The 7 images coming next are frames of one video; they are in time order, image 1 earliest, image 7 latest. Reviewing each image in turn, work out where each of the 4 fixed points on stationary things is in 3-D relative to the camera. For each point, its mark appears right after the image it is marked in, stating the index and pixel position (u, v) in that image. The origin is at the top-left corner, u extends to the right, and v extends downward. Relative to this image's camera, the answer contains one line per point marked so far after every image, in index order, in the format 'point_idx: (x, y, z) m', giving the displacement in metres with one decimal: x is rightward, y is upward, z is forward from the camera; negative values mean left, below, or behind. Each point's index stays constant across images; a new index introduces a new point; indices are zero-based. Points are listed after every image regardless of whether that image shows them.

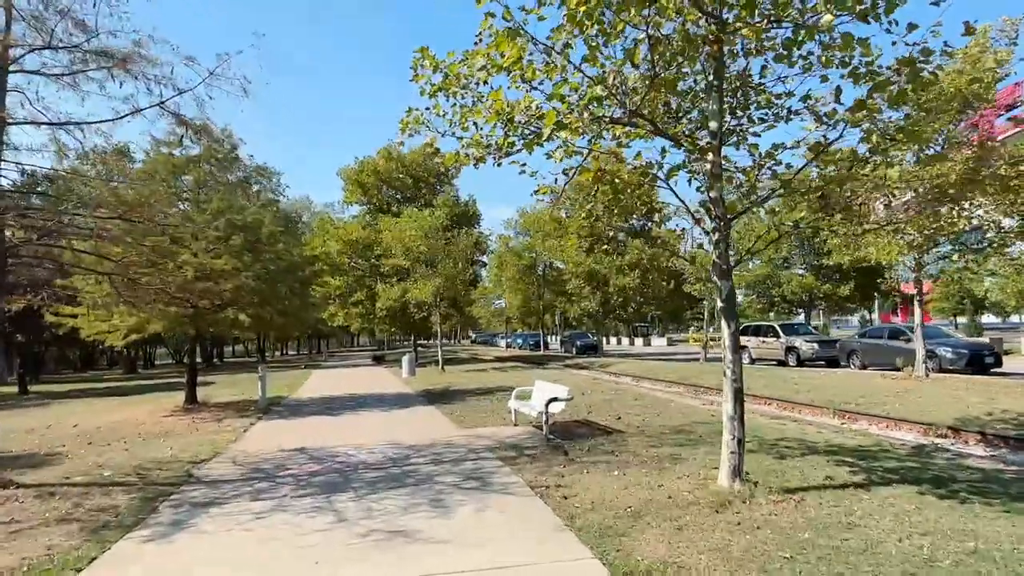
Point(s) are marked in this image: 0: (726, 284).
0: (+2.1, 0.0, +6.7) m
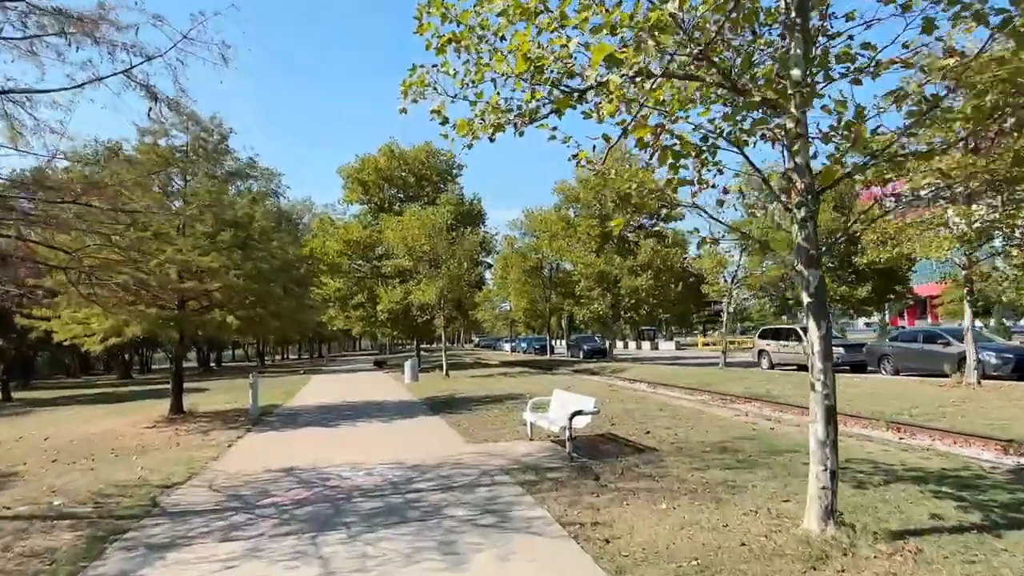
0: (+2.4, +0.1, +5.3) m
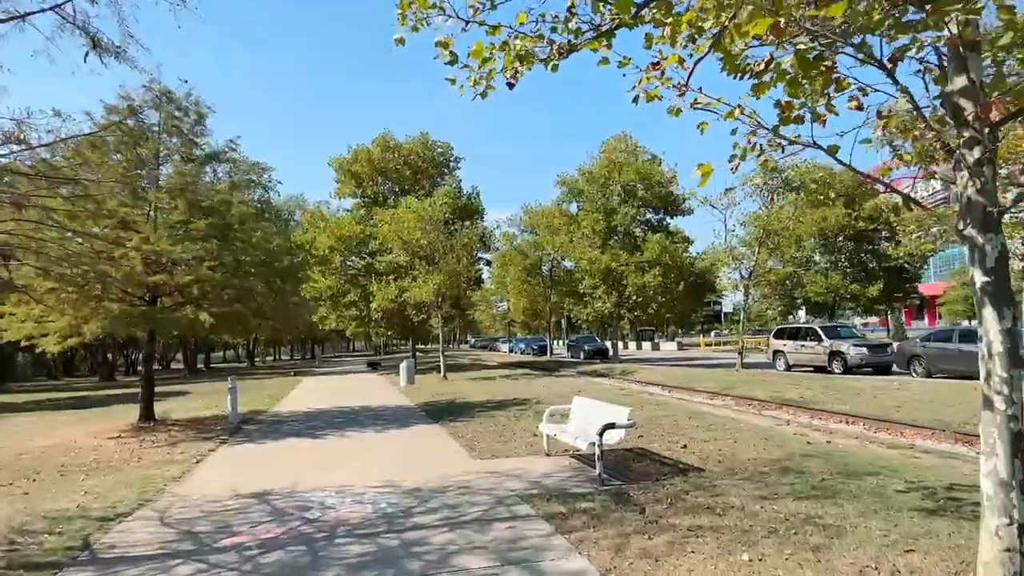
0: (+2.6, +0.3, +3.7) m
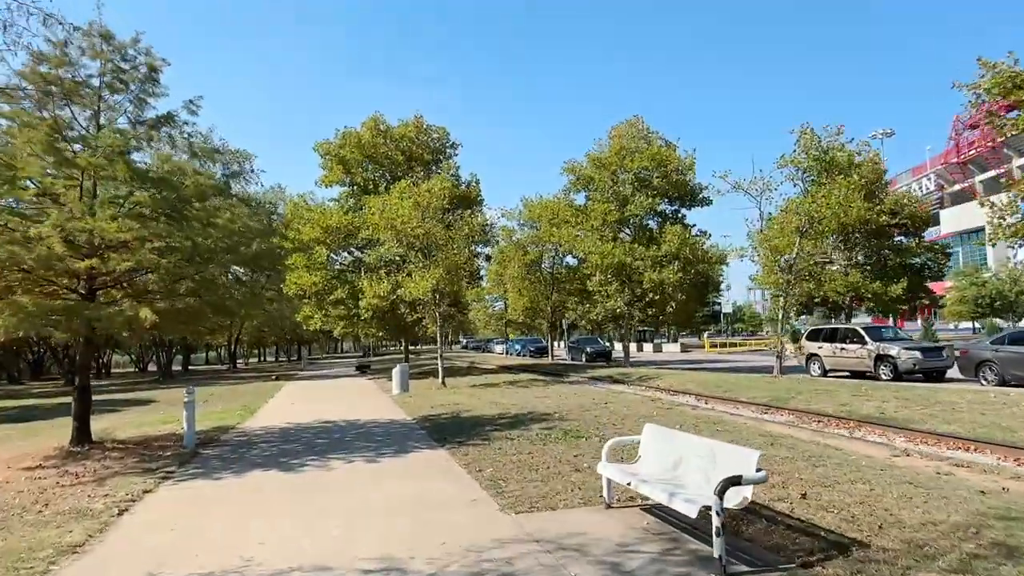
0: (+3.2, +0.4, +0.9) m
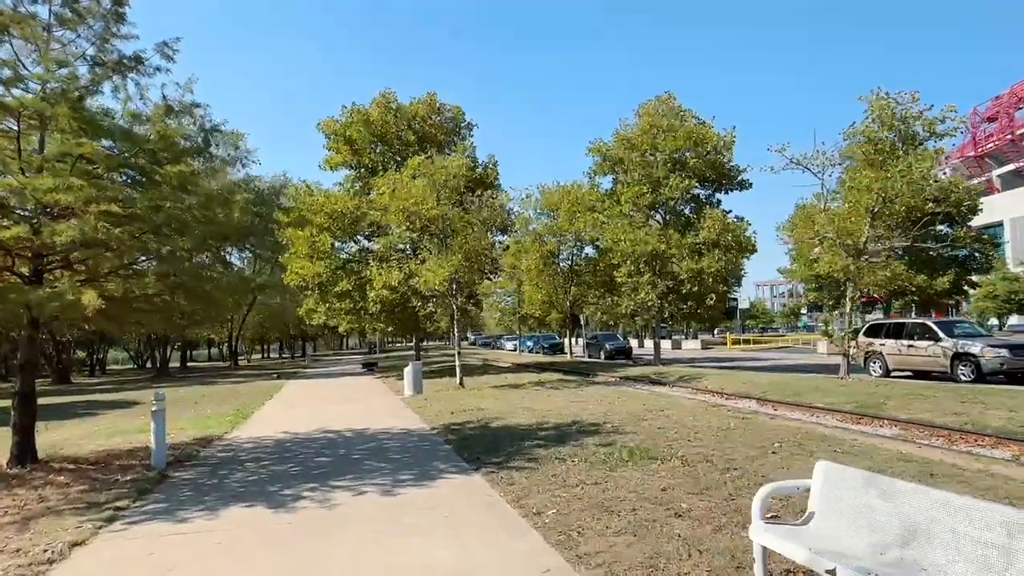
0: (+3.9, +0.6, -1.7) m
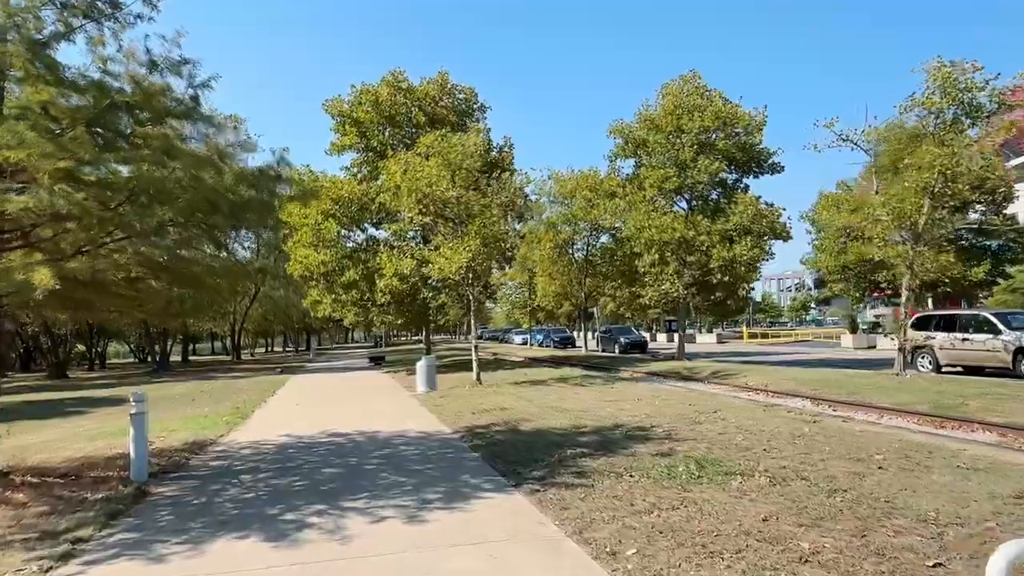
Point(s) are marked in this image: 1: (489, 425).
0: (+4.4, +0.8, -3.3) m
1: (-0.4, -2.5, +12.2) m
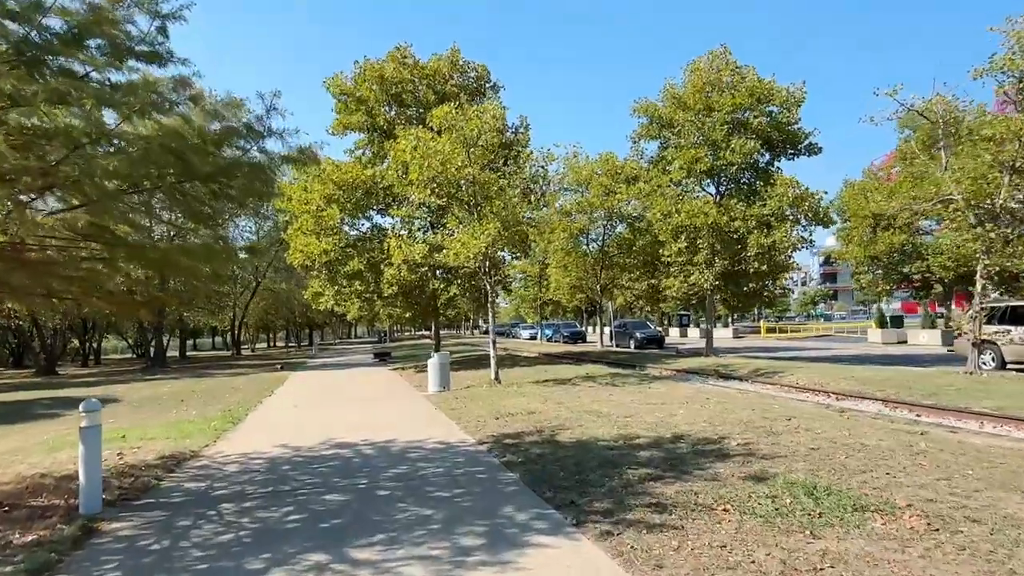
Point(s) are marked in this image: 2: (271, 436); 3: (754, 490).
0: (+4.8, +0.9, -5.2) m
1: (+0.1, -2.2, +10.4) m
2: (-4.1, -2.5, +11.3) m
3: (+2.3, -1.9, +6.5) m
